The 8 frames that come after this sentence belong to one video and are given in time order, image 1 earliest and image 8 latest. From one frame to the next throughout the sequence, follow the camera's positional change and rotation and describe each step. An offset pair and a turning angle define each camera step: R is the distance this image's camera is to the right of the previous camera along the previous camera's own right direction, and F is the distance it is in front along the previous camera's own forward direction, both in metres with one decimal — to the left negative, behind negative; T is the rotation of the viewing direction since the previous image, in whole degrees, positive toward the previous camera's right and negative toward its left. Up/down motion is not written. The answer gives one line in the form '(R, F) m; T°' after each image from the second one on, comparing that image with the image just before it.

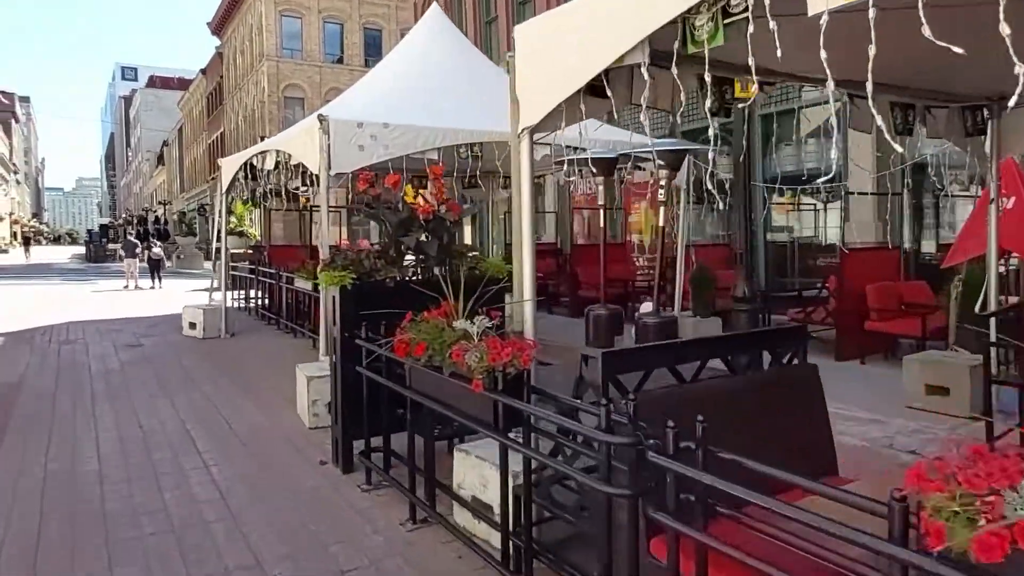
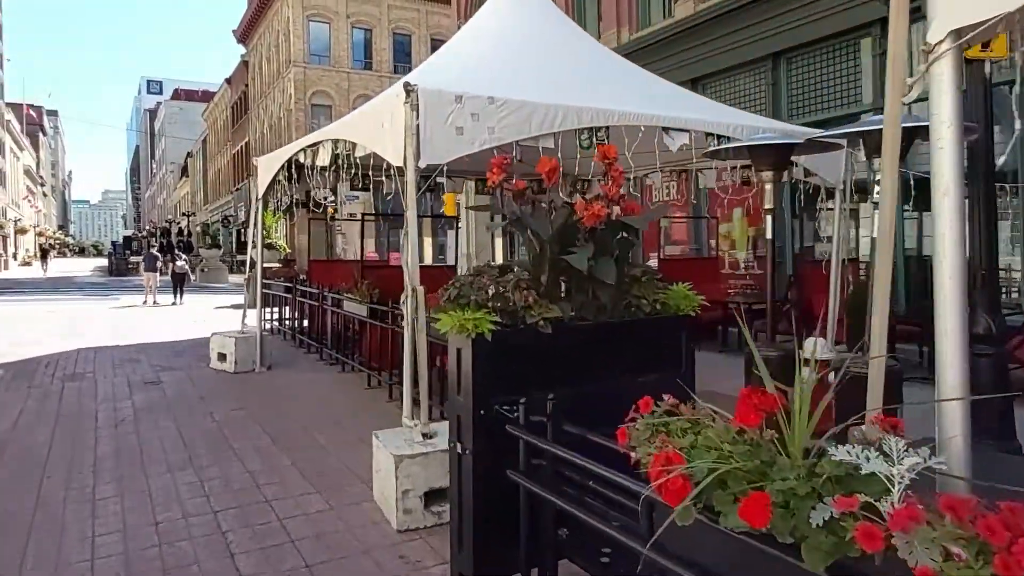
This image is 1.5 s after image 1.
(-1.0, +1.9) m; -2°
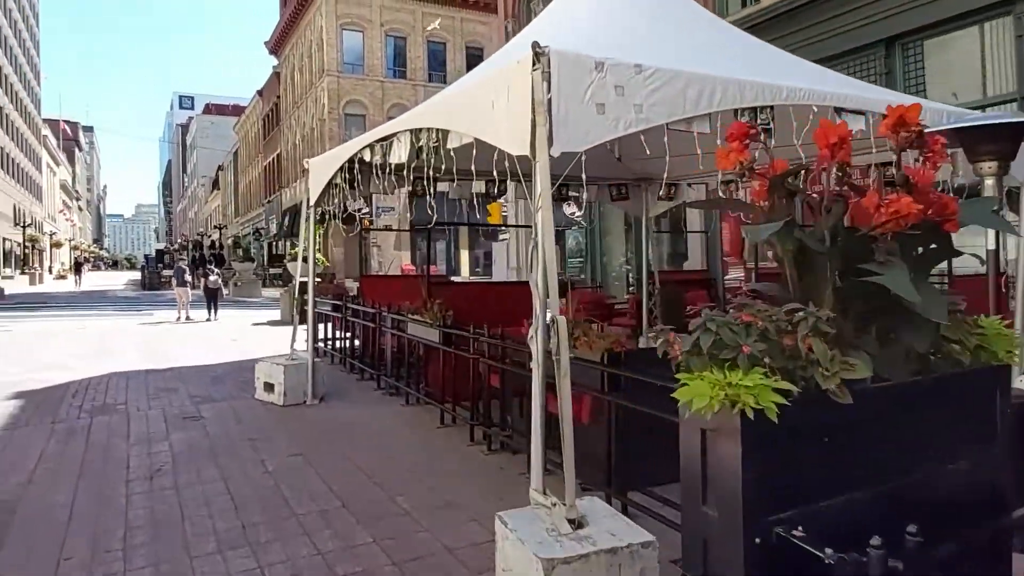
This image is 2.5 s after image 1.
(-0.7, +1.2) m; -2°
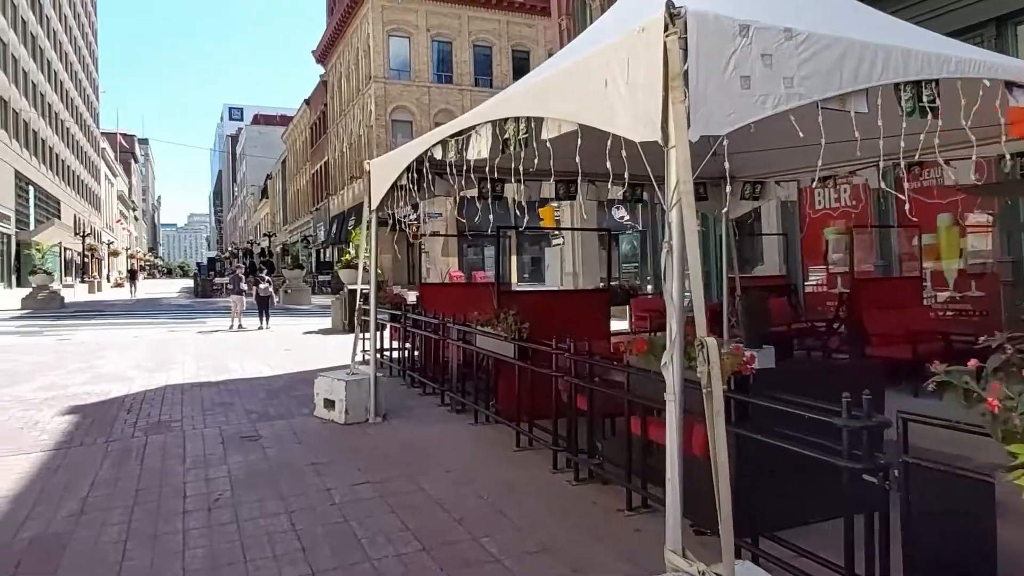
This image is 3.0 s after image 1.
(-0.4, +0.6) m; -3°
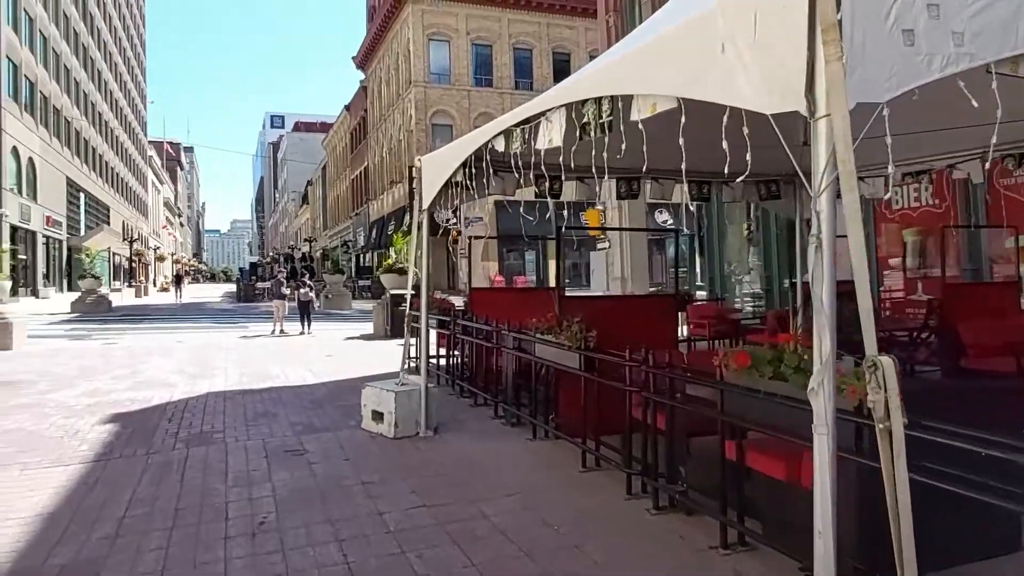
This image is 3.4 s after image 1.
(-0.2, +0.5) m; -3°
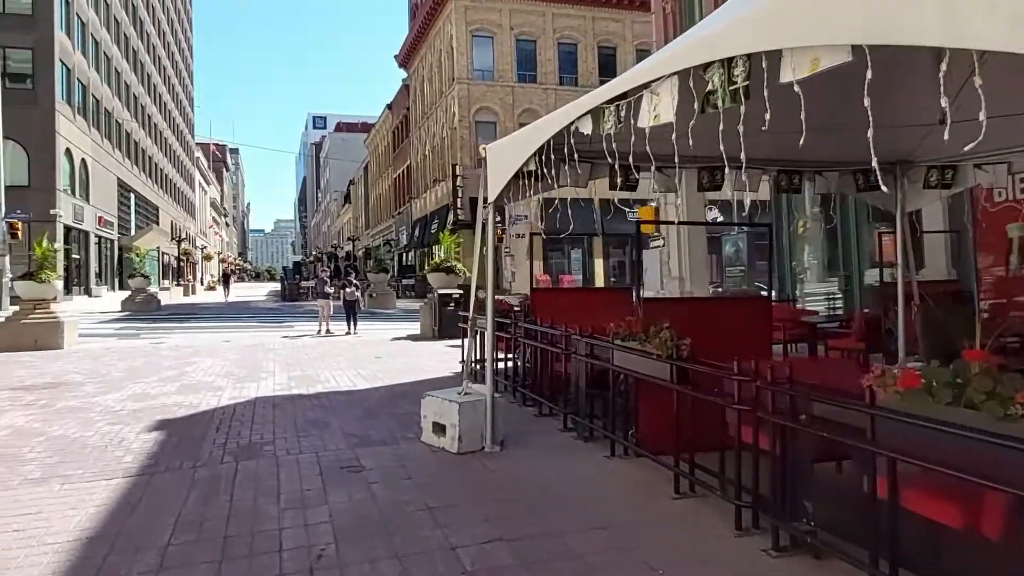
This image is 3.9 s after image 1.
(-0.3, +0.6) m; -3°
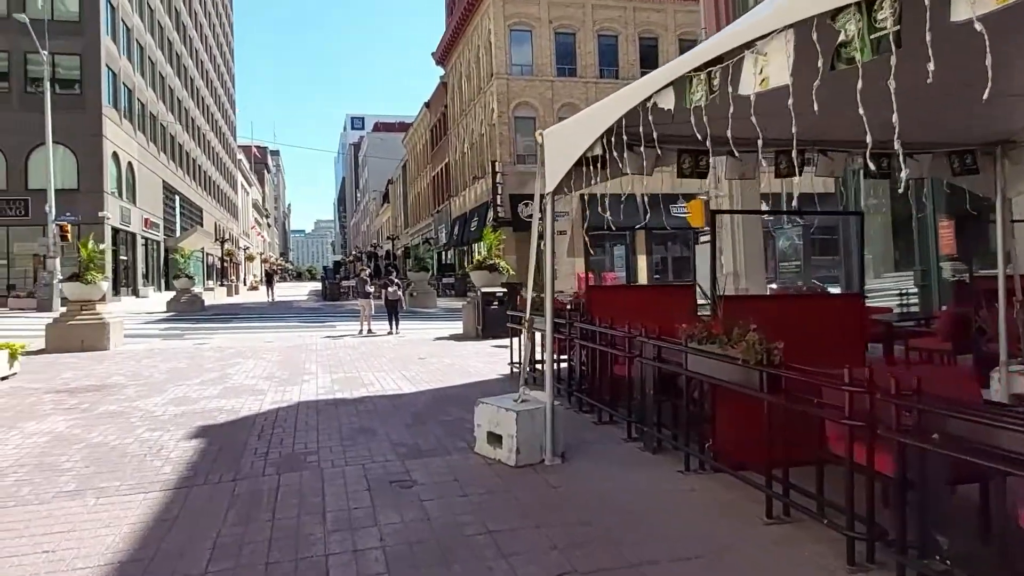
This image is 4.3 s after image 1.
(-0.2, +0.5) m; -3°
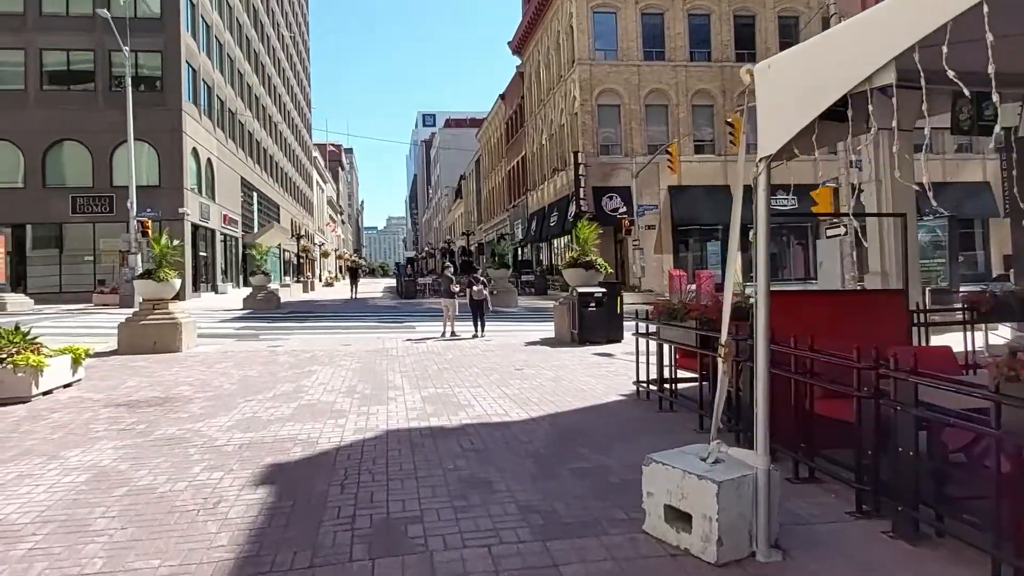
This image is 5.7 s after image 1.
(-0.7, +1.8) m; -6°
